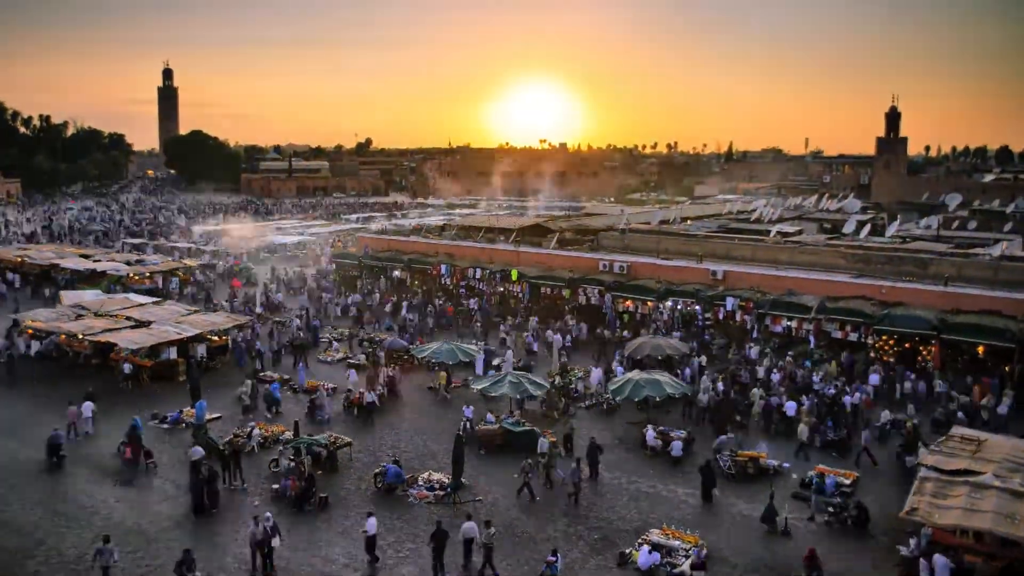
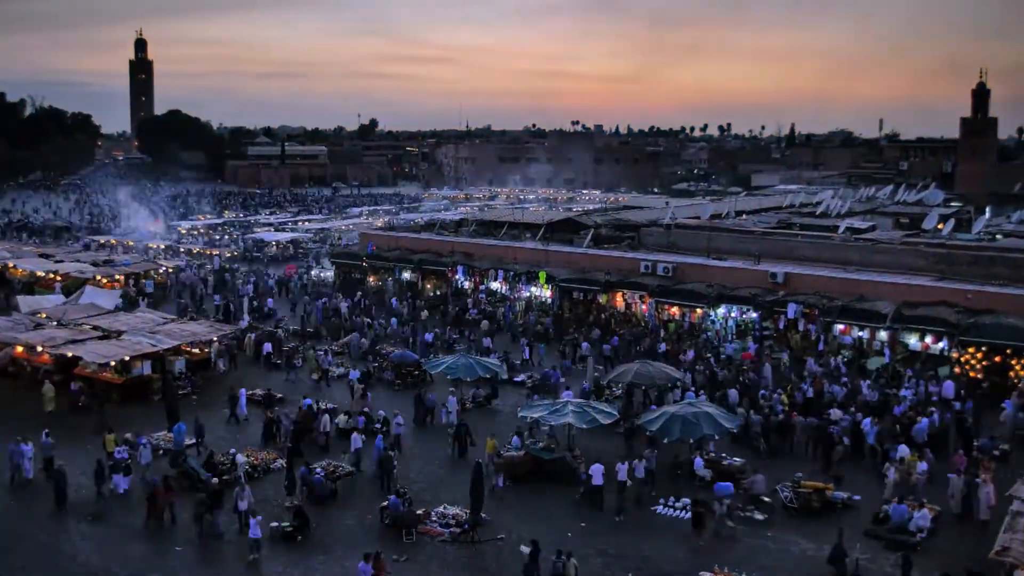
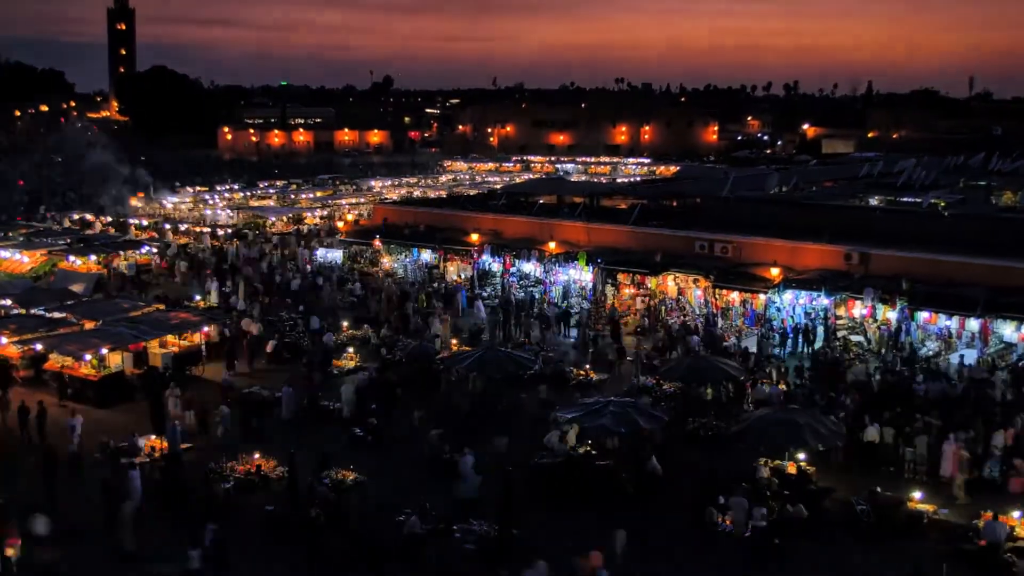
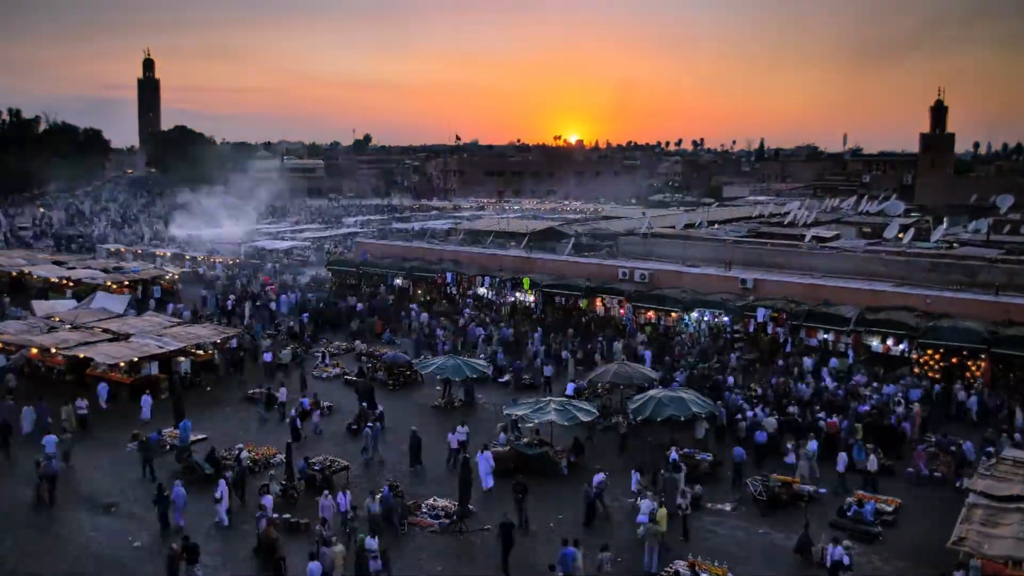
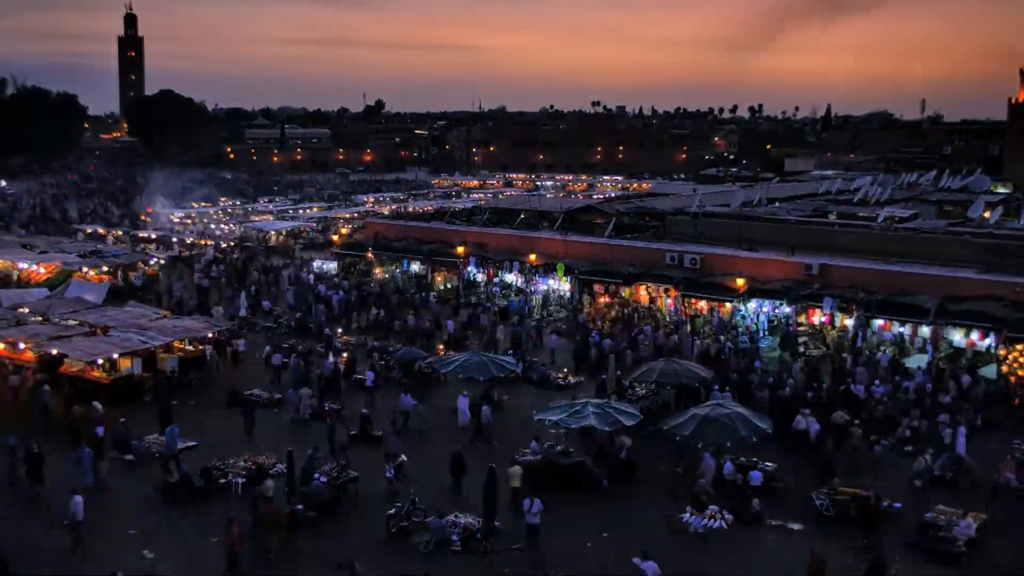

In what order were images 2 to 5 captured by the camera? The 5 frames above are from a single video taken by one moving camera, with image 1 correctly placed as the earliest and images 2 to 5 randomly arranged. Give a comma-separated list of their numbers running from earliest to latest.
4, 2, 5, 3
